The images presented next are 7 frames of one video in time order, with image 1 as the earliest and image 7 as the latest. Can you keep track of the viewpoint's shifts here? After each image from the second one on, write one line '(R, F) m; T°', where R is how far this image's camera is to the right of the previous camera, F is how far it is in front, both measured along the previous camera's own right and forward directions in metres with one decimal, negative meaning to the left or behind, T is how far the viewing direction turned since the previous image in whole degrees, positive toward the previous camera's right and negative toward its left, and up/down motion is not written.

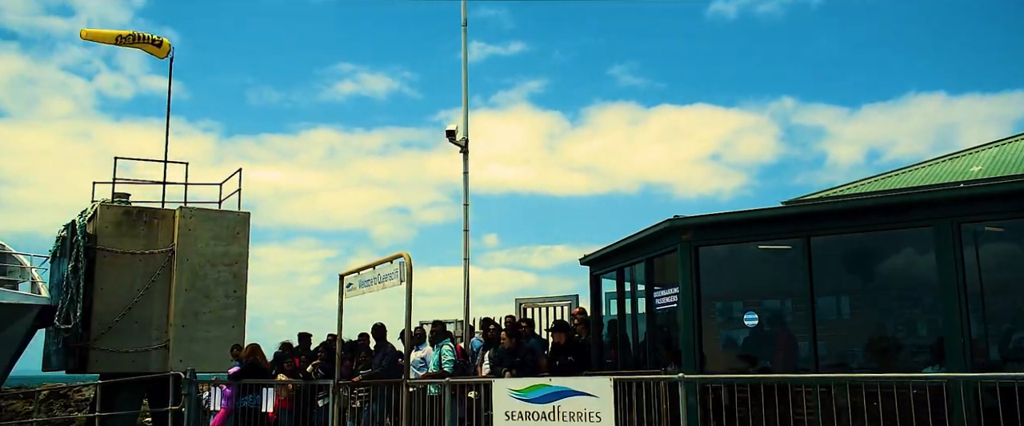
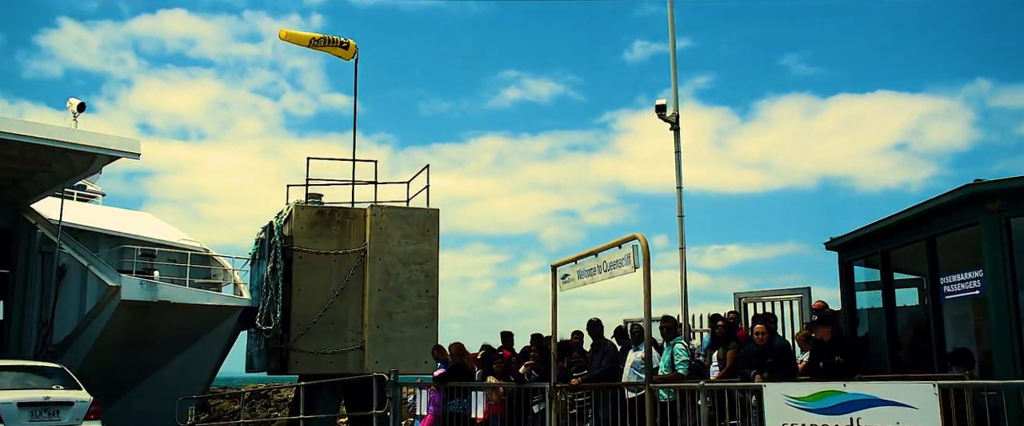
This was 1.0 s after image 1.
(-0.6, +1.1) m; -11°
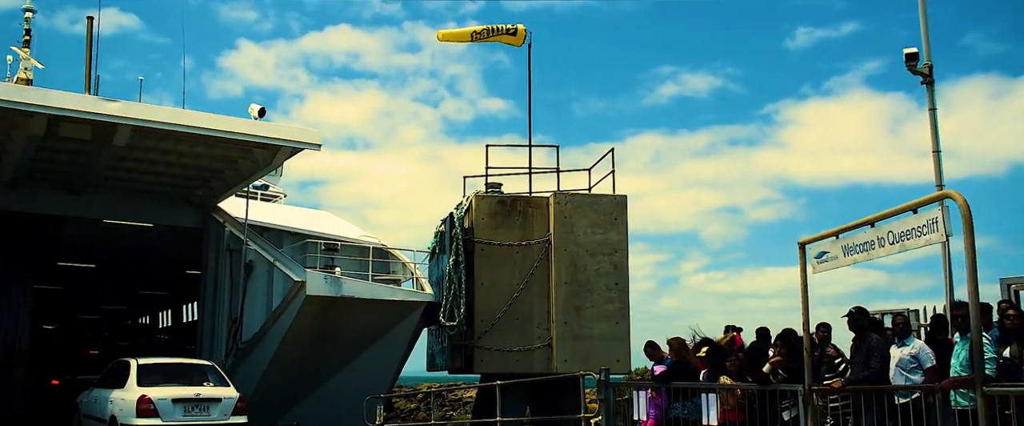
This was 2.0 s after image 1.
(-0.6, +1.2) m; -10°
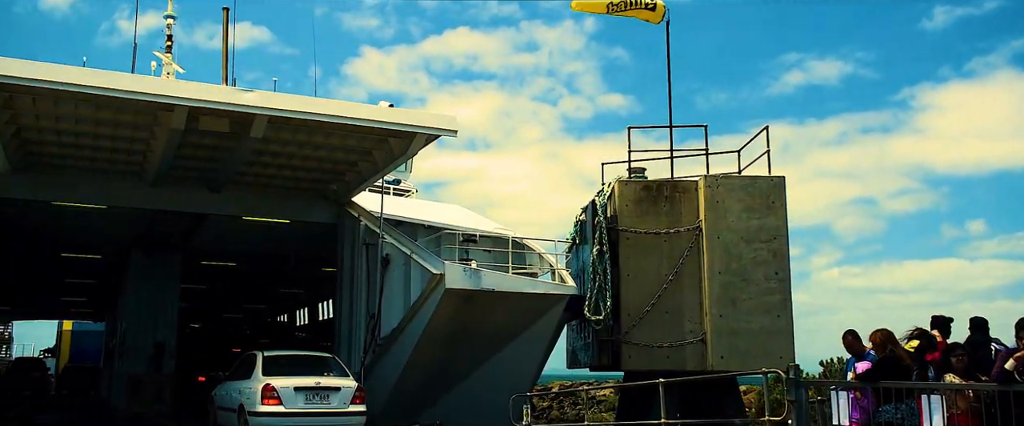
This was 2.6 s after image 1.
(-0.4, +0.8) m; -8°
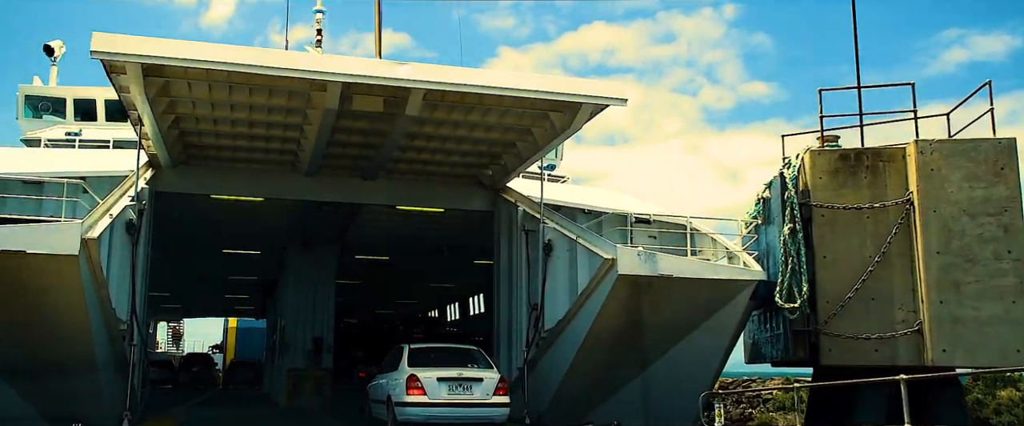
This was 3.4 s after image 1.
(-0.5, +1.2) m; -9°
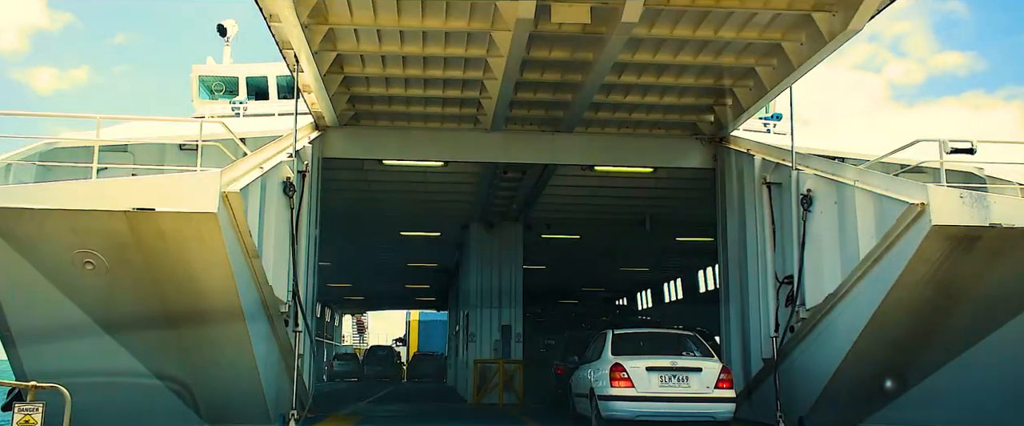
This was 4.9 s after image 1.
(-0.9, +2.9) m; -11°
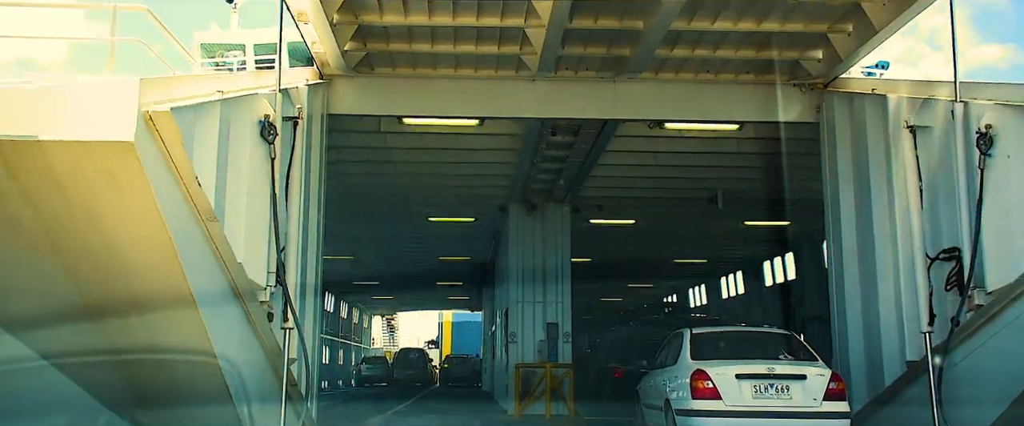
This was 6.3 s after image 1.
(-0.3, +2.8) m; -2°
